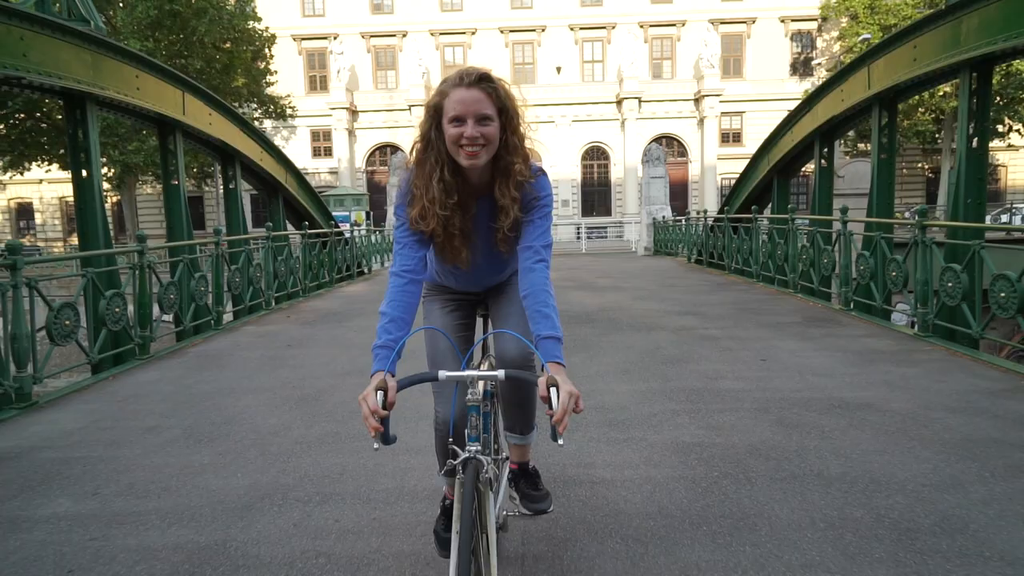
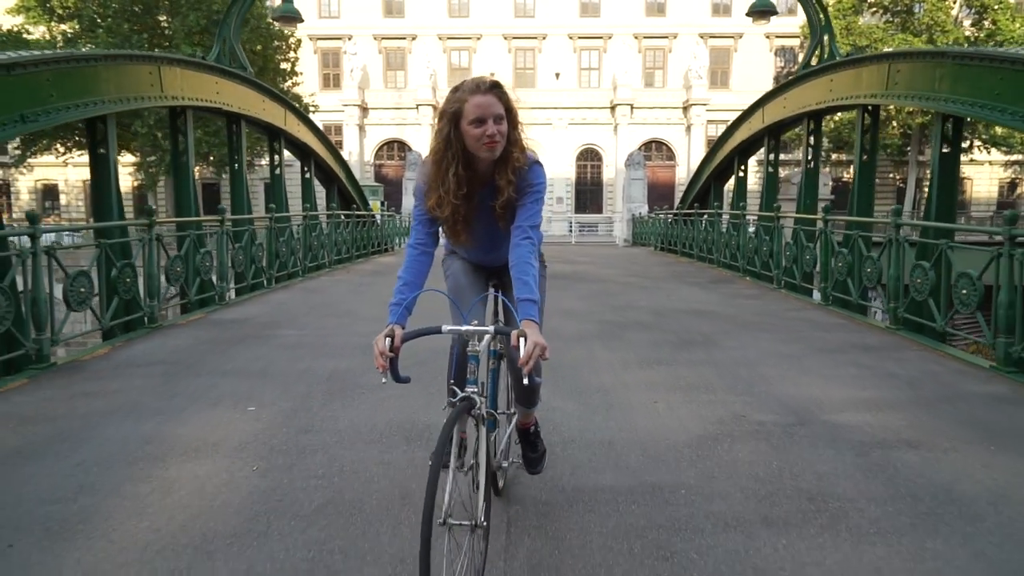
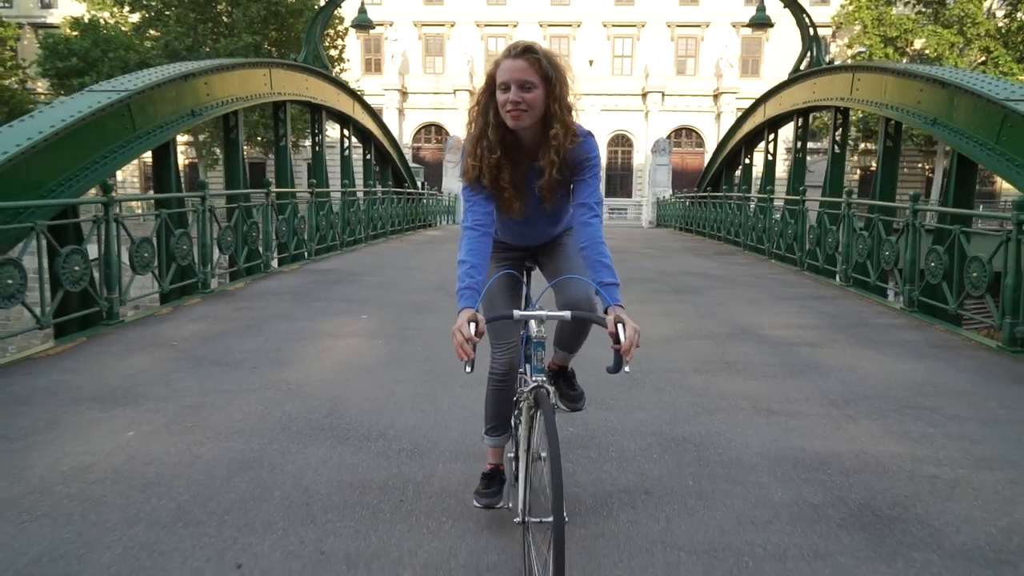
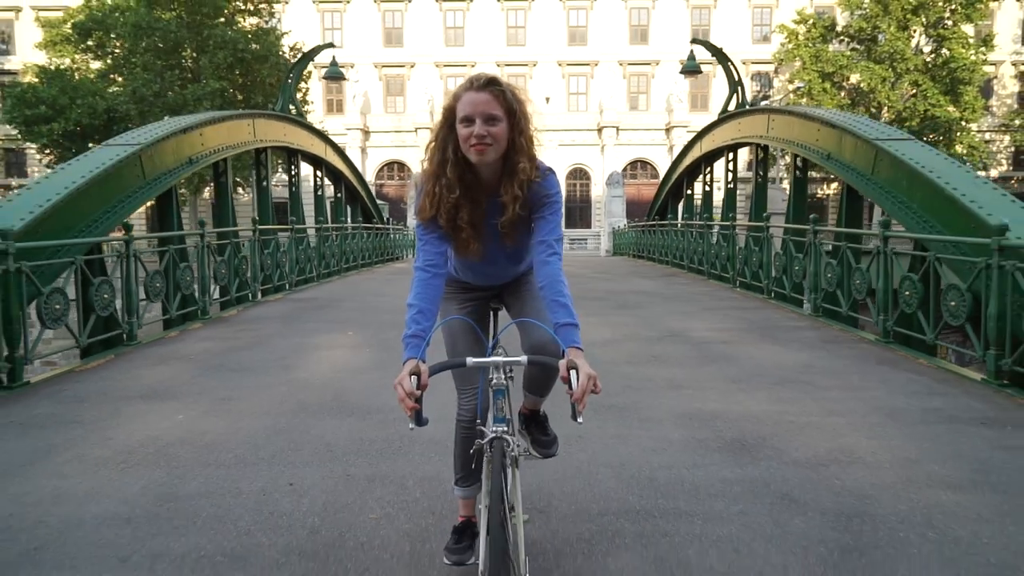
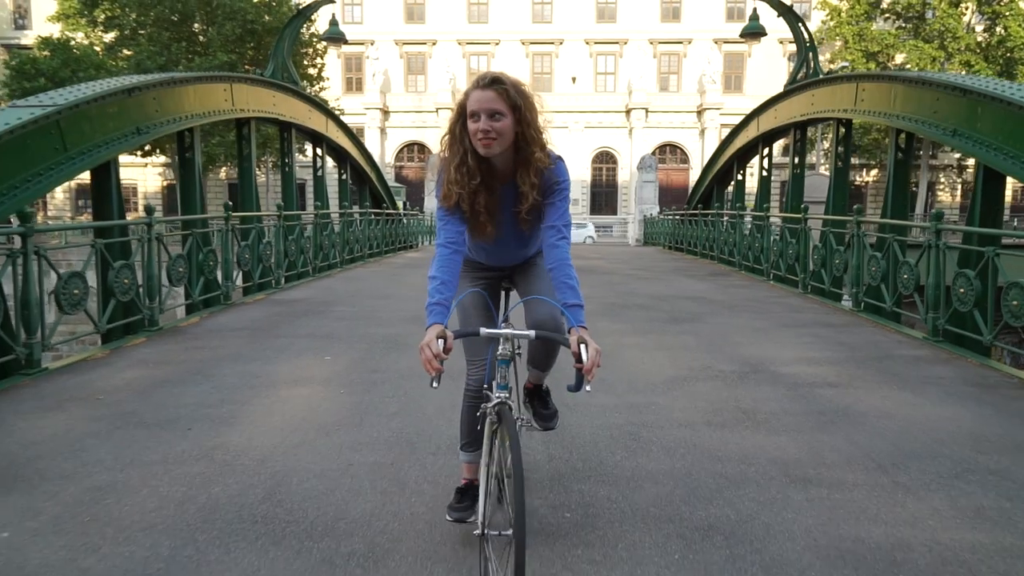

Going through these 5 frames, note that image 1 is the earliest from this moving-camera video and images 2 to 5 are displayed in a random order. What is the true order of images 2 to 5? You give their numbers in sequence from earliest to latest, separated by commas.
2, 5, 3, 4
